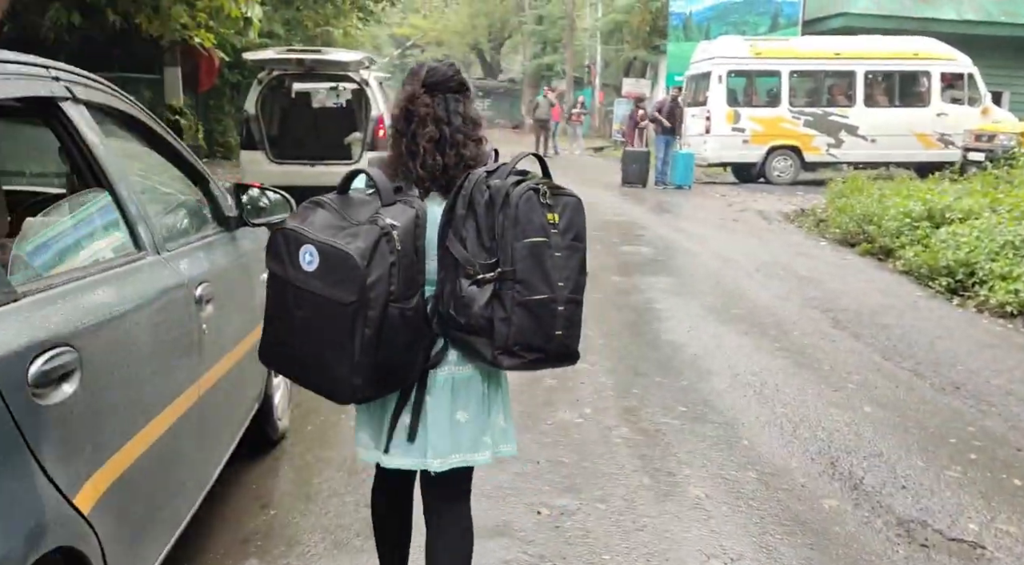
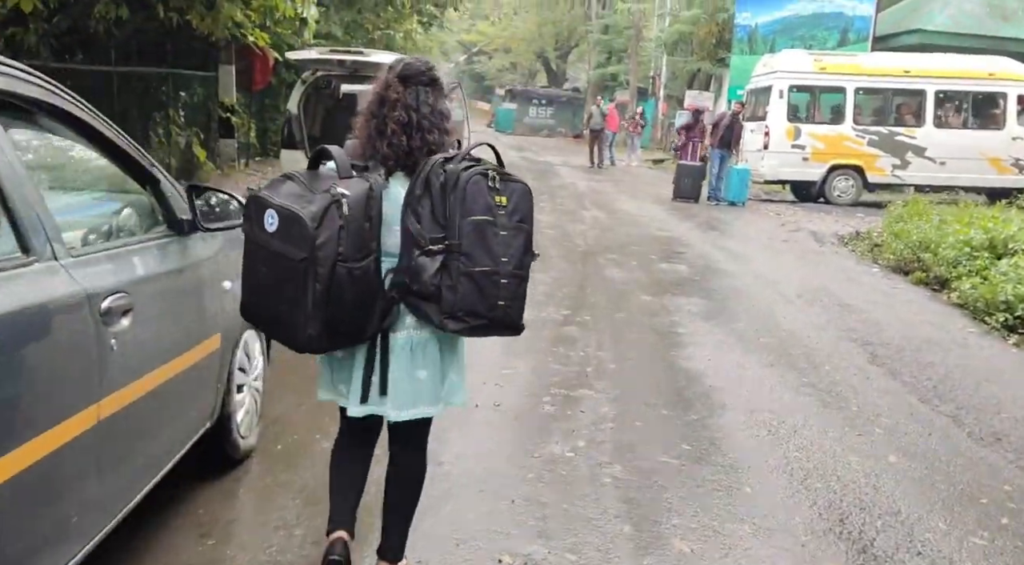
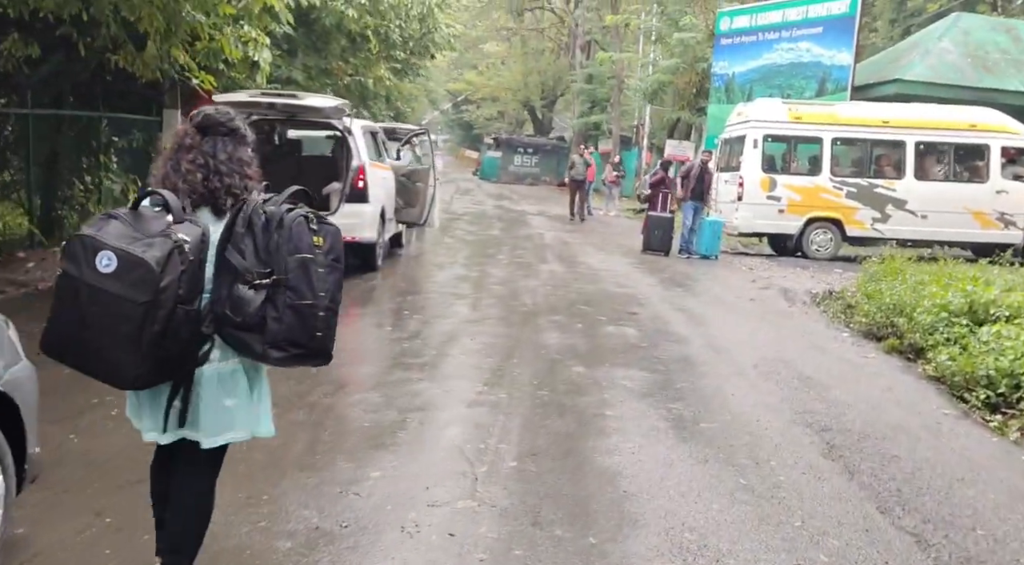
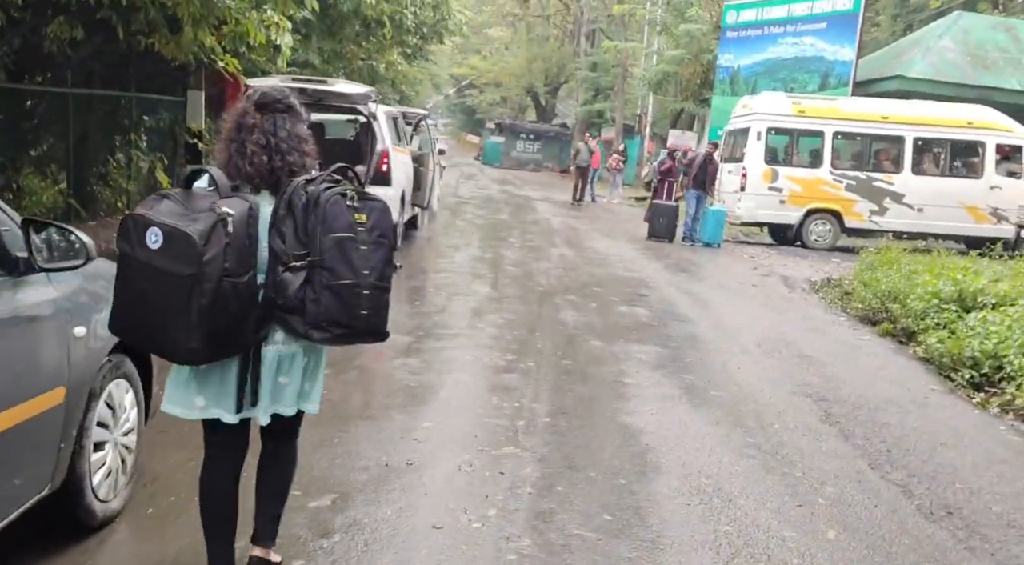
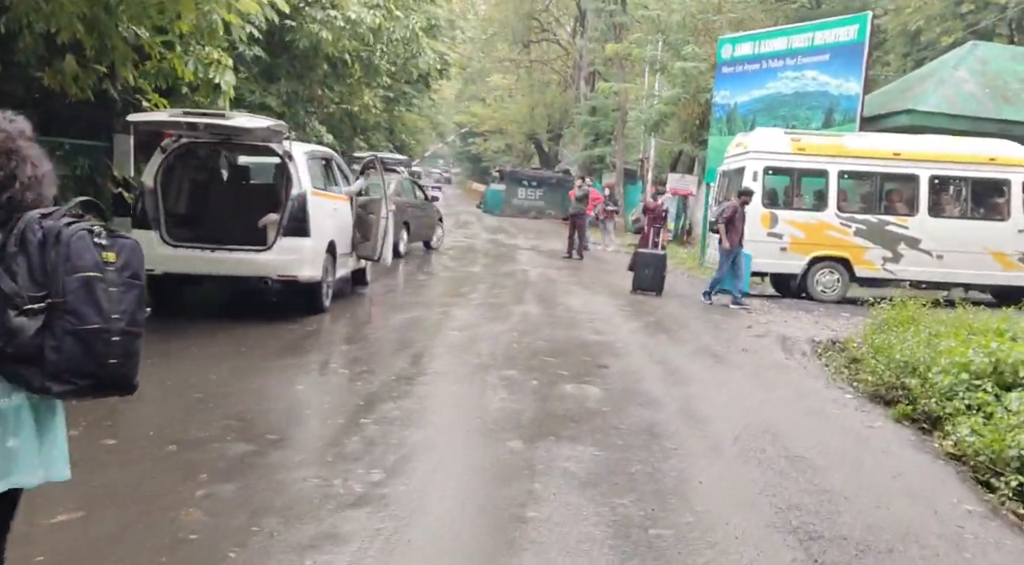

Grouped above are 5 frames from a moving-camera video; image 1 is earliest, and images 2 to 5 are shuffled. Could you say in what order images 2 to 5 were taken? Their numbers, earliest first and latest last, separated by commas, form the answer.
2, 4, 3, 5
